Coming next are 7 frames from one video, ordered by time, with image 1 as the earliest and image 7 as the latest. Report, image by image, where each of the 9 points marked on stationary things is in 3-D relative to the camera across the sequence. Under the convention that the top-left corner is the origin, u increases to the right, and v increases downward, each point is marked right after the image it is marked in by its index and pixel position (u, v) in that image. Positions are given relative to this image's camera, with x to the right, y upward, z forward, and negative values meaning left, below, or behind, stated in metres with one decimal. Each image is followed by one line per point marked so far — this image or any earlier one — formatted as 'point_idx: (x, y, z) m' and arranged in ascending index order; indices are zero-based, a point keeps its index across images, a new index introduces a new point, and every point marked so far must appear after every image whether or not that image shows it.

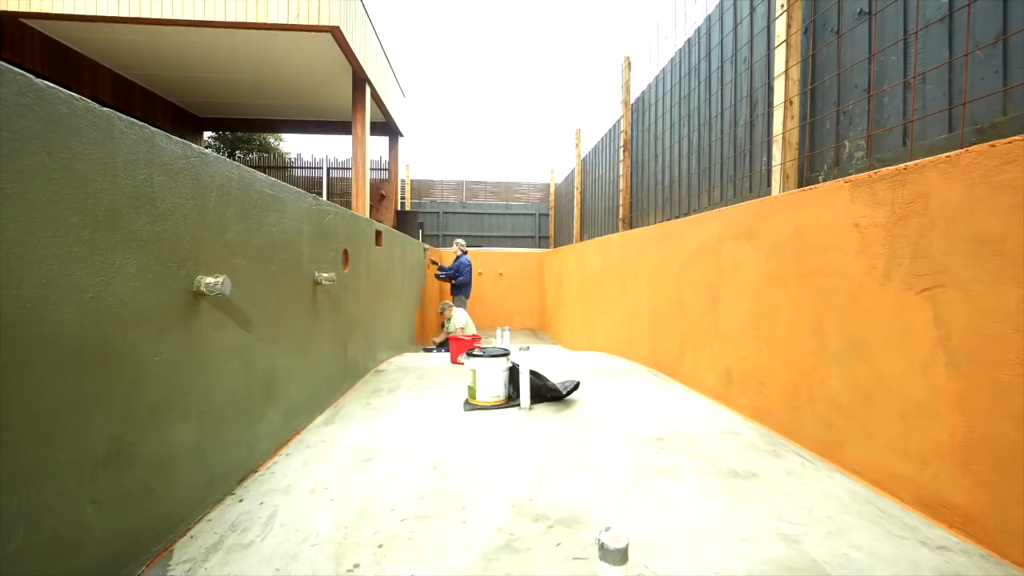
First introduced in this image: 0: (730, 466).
0: (+1.8, -1.5, +2.7) m
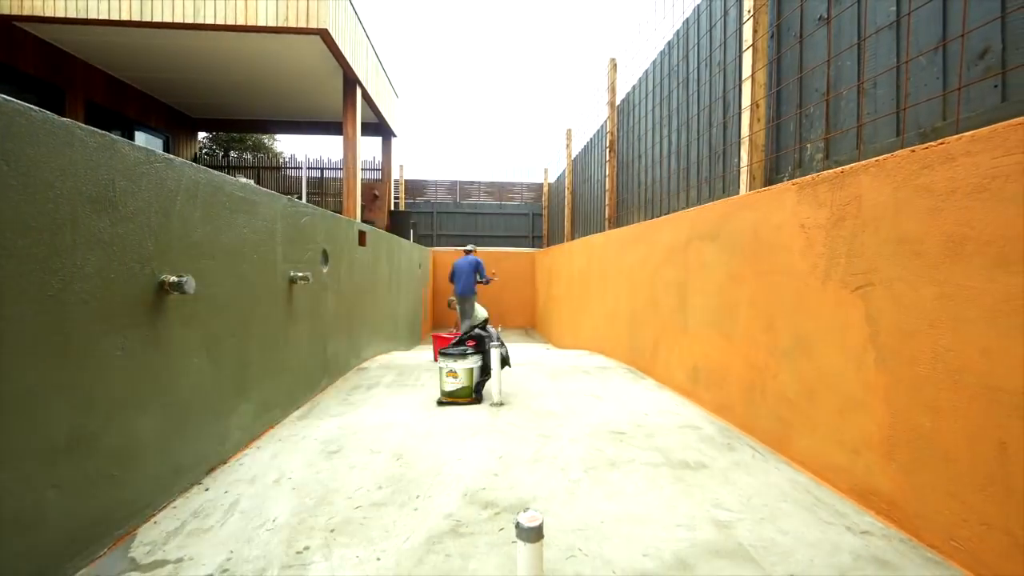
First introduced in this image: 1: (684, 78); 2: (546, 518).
0: (+1.5, -1.5, +2.8) m
1: (+3.2, +3.9, +5.9) m
2: (+0.2, -1.5, +2.1) m
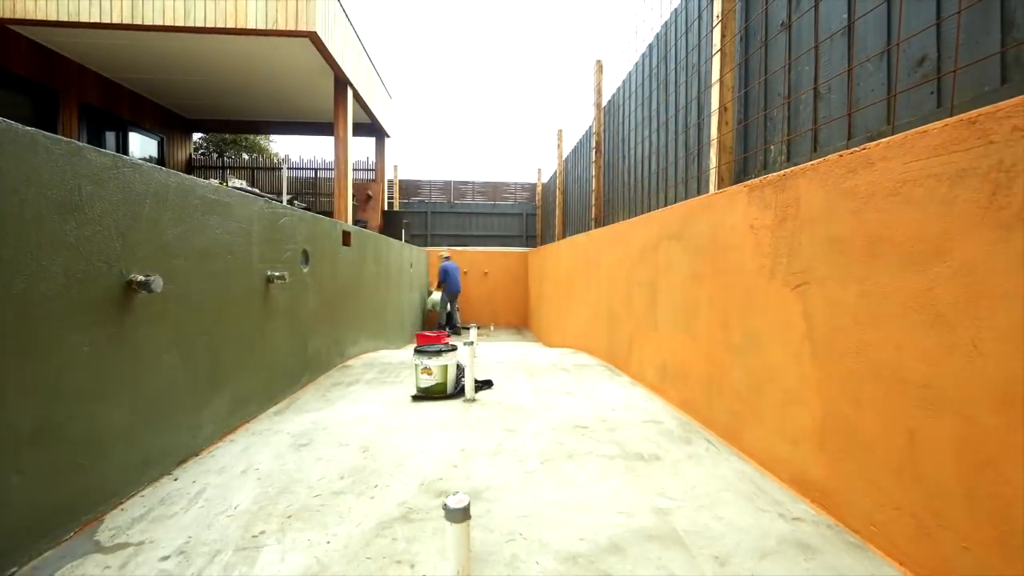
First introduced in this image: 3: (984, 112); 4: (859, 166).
0: (+1.1, -1.5, +2.9) m
1: (+2.8, +3.9, +6.0) m
2: (-0.1, -1.5, +2.2) m
3: (+2.2, +0.8, +1.5) m
4: (+2.2, +0.8, +2.0) m
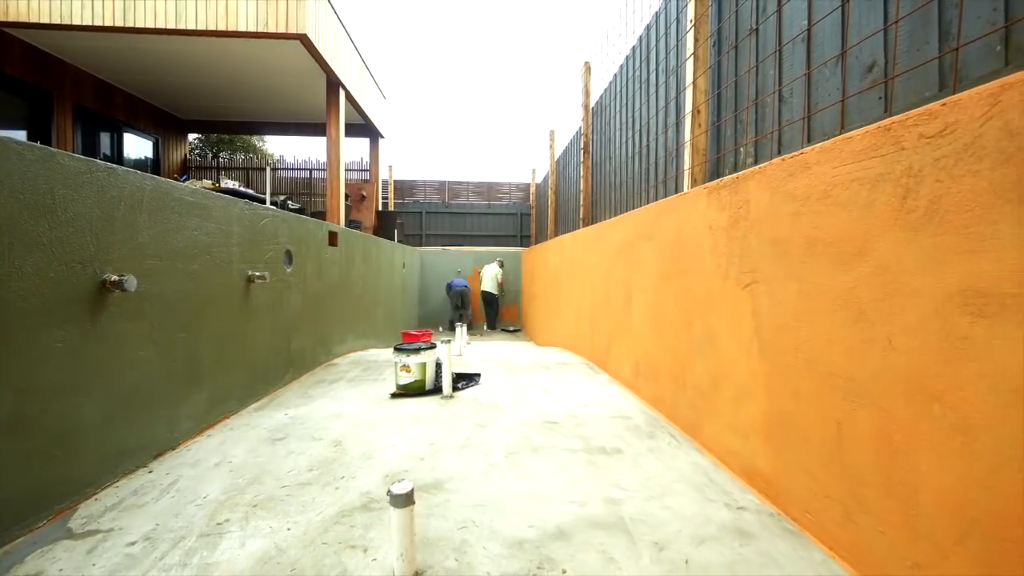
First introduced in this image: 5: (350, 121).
0: (+0.8, -1.5, +3.0) m
1: (+2.5, +3.9, +6.1) m
2: (-0.4, -1.5, +2.3) m
3: (+1.9, +0.8, +1.6) m
4: (+1.9, +0.8, +2.1) m
5: (-5.9, +6.1, +11.8) m
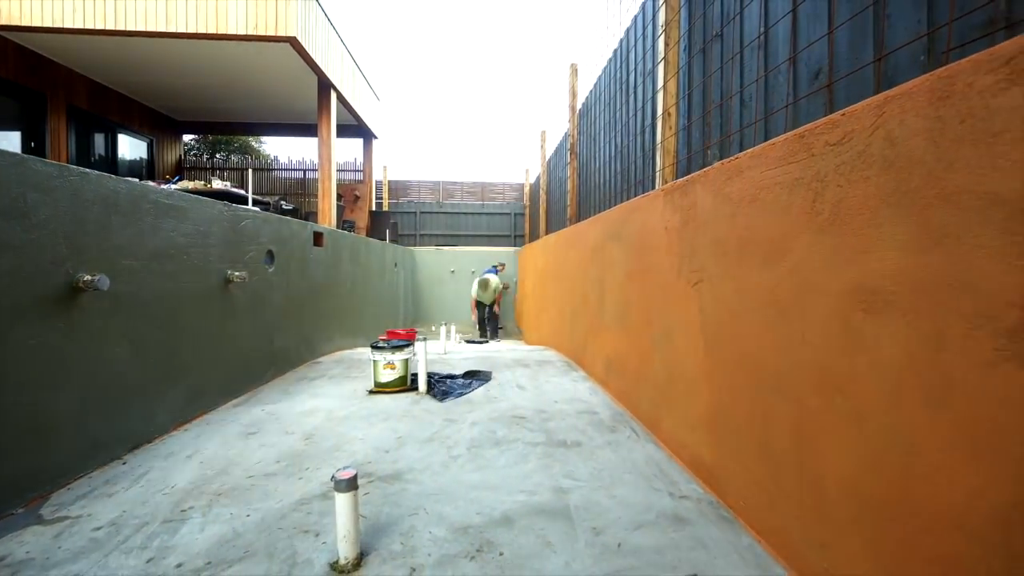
0: (+0.5, -1.5, +3.1) m
1: (+2.2, +3.9, +6.2) m
2: (-0.8, -1.5, +2.4) m
3: (+1.6, +0.8, +1.7) m
4: (+1.5, +0.8, +2.2) m
5: (-6.3, +6.1, +11.9) m
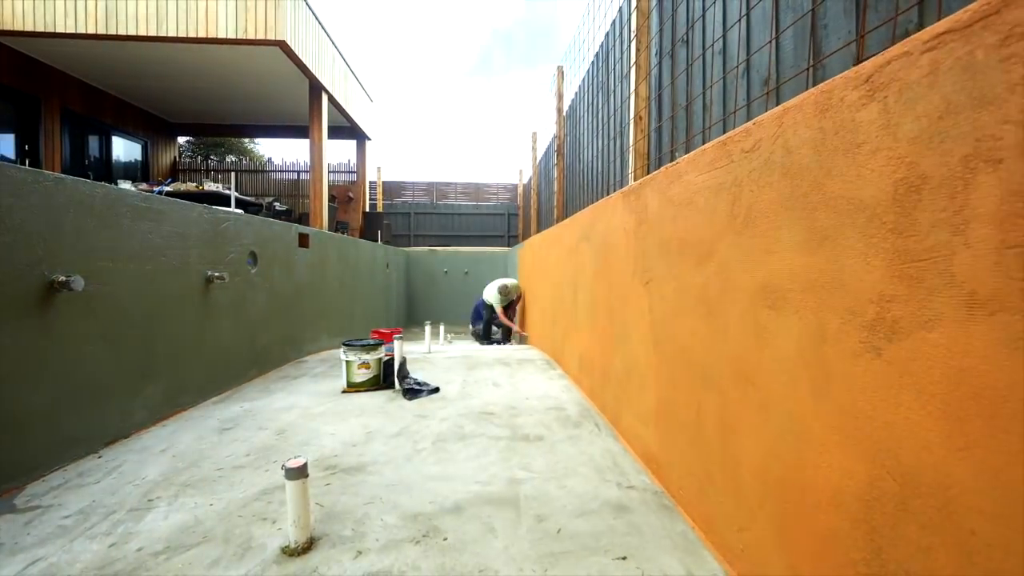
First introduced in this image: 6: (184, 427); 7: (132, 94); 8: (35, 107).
0: (+0.2, -1.4, +3.2) m
1: (+1.8, +3.9, +6.3) m
2: (-1.1, -1.5, +2.5) m
3: (+1.2, +0.9, +1.8) m
4: (+1.2, +0.8, +2.3) m
5: (-6.6, +6.1, +12.0) m
6: (-3.4, -1.4, +3.3) m
7: (-12.1, +6.2, +10.2) m
8: (-12.9, +4.9, +8.7) m
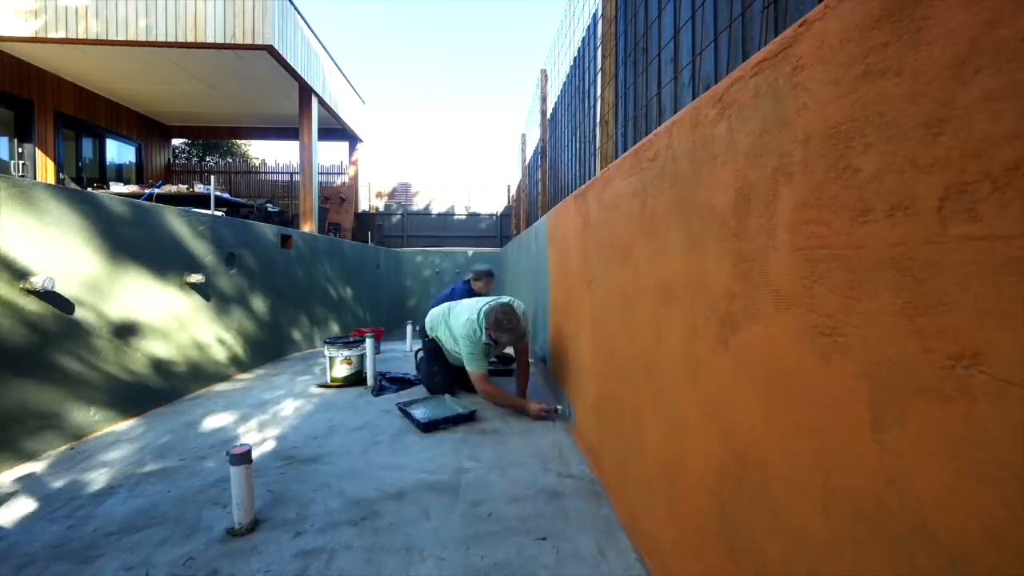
0: (-0.3, -1.4, +3.3) m
1: (+1.4, +4.0, +6.5) m
2: (-1.5, -1.5, +2.7) m
3: (+0.8, +0.9, +1.9) m
4: (+0.7, +0.8, +2.4) m
5: (-7.1, +6.1, +12.2) m
6: (-3.8, -1.4, +3.5) m
7: (-12.5, +6.1, +10.4) m
8: (-13.4, +4.8, +8.9) m
